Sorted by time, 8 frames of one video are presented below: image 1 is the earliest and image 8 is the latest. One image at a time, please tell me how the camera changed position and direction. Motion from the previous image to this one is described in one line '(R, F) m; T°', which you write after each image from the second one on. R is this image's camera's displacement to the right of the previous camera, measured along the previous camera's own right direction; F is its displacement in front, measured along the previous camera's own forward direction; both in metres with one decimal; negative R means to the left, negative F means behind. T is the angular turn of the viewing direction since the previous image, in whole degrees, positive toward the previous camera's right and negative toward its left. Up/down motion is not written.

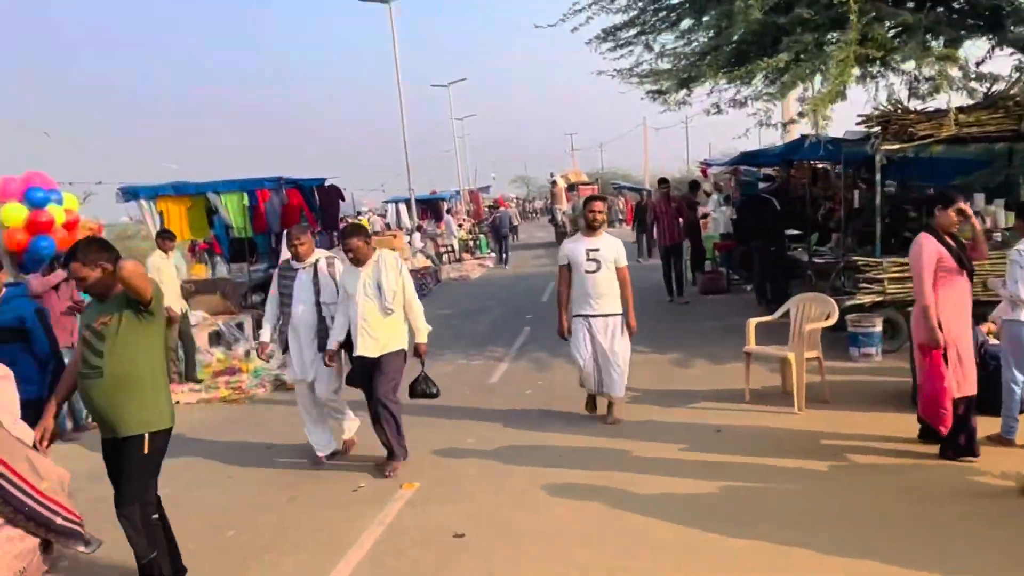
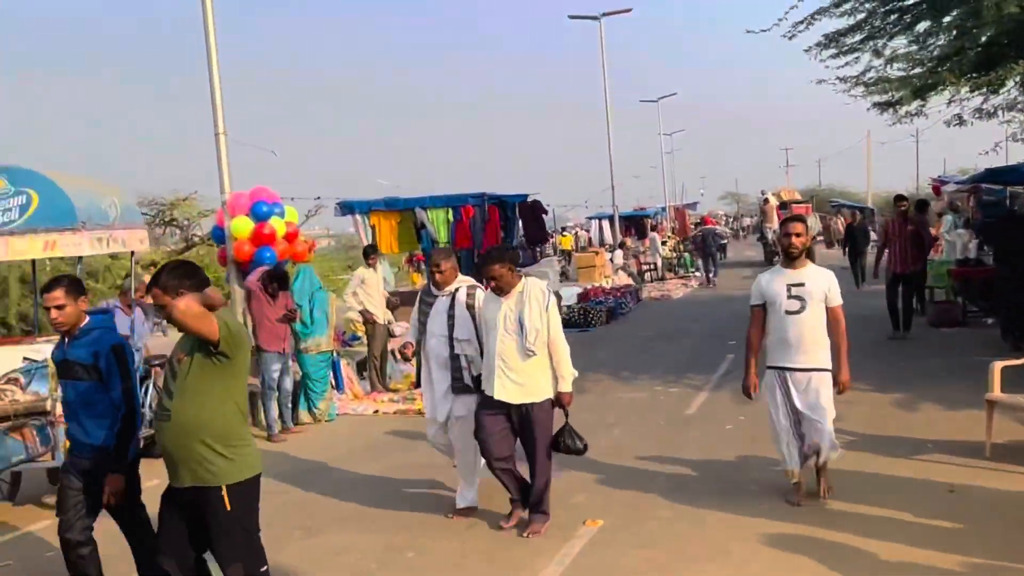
(0.0, +0.3) m; -14°
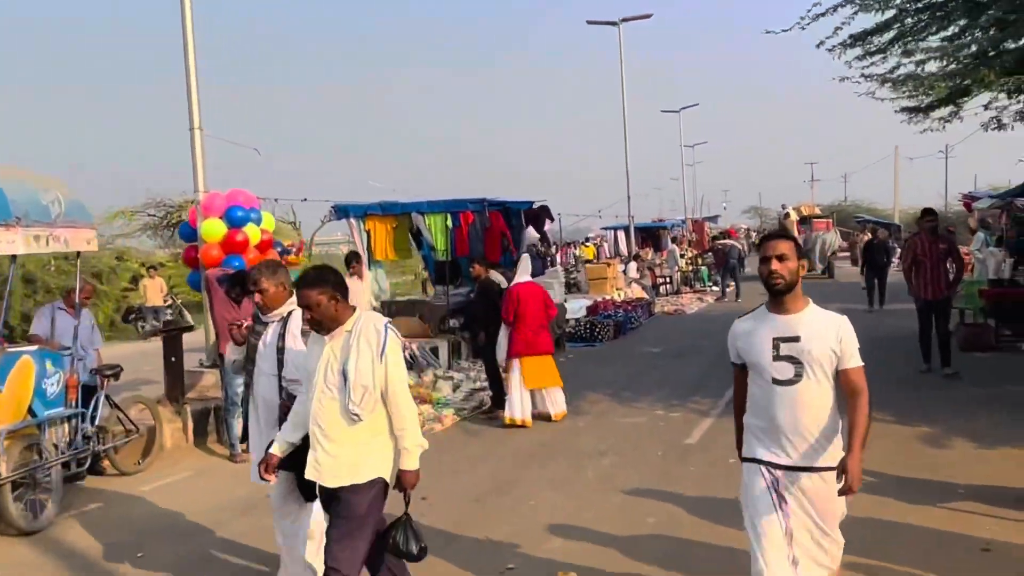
(+0.3, +0.8) m; -1°
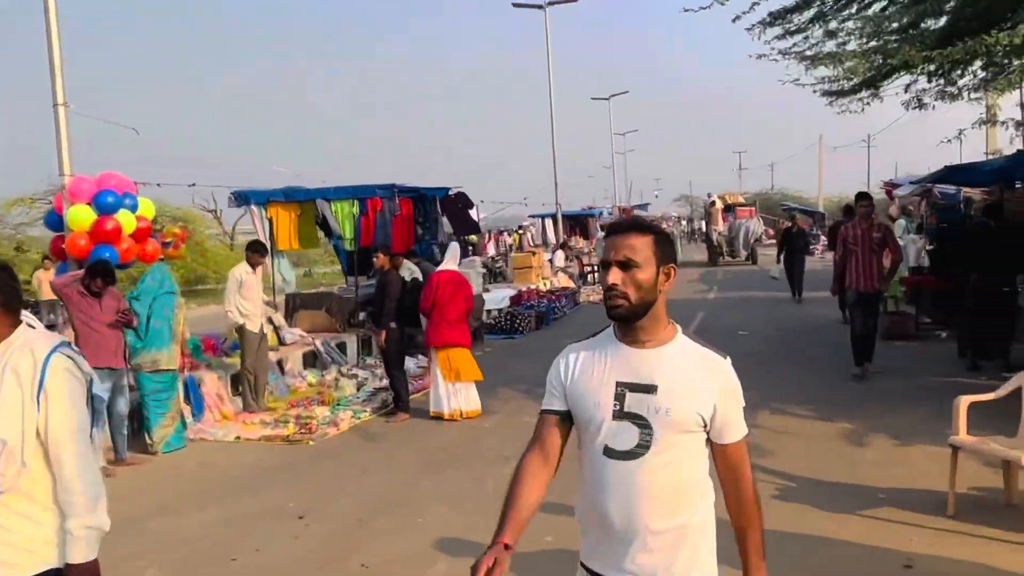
(+0.3, +0.6) m; +4°
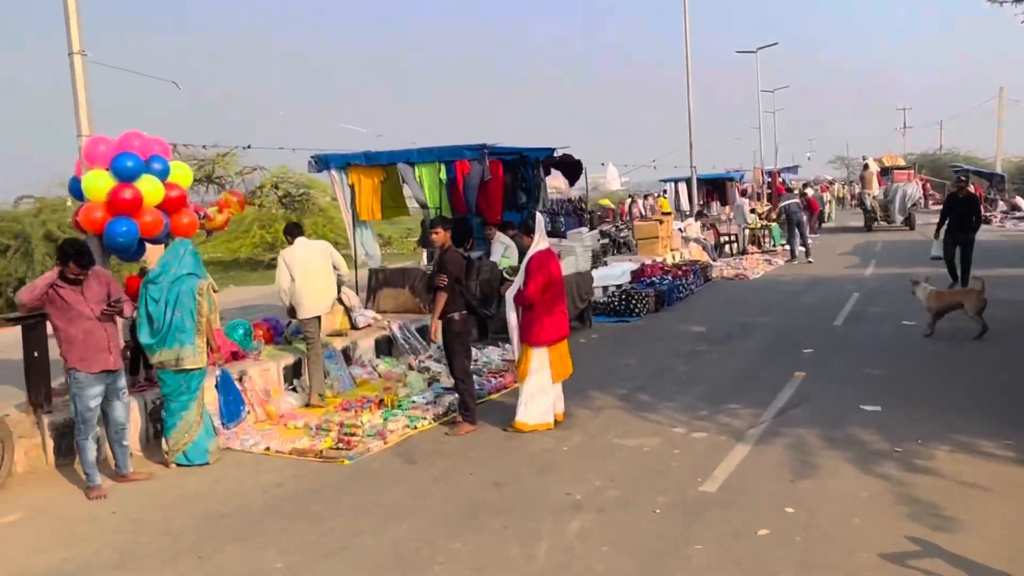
(+0.4, +1.8) m; -9°
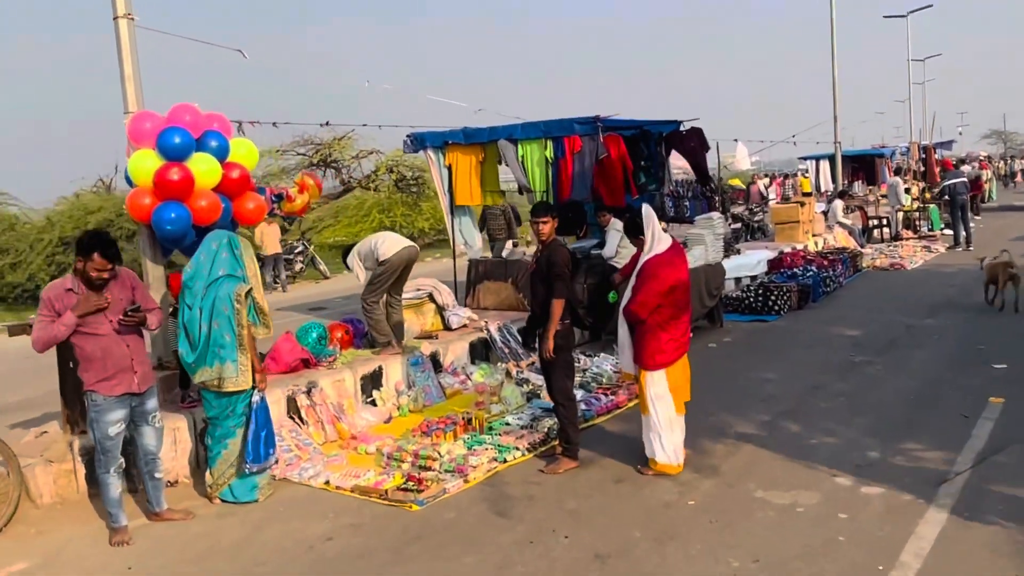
(+0.1, +1.4) m; -8°
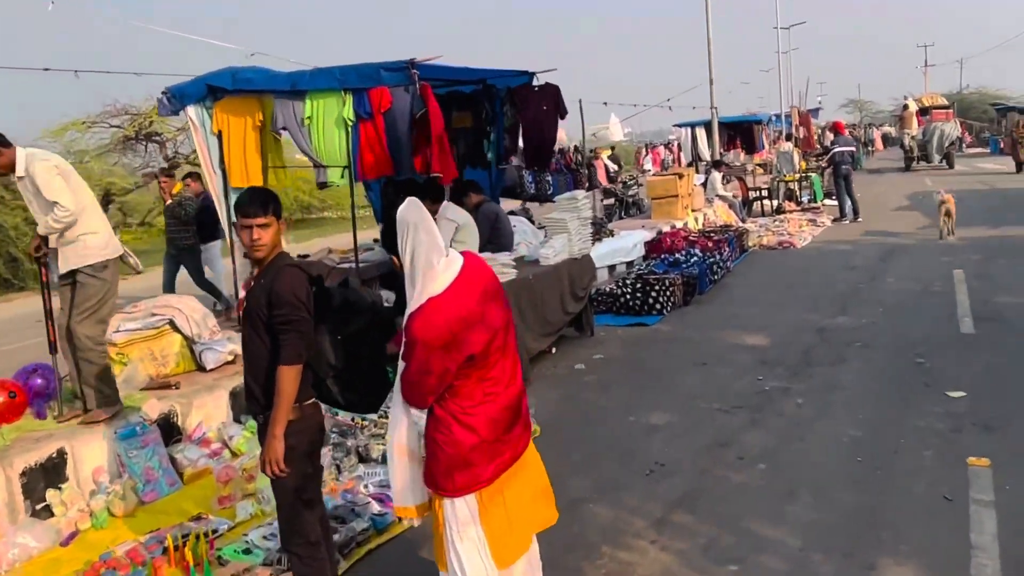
(+0.7, +2.5) m; +8°
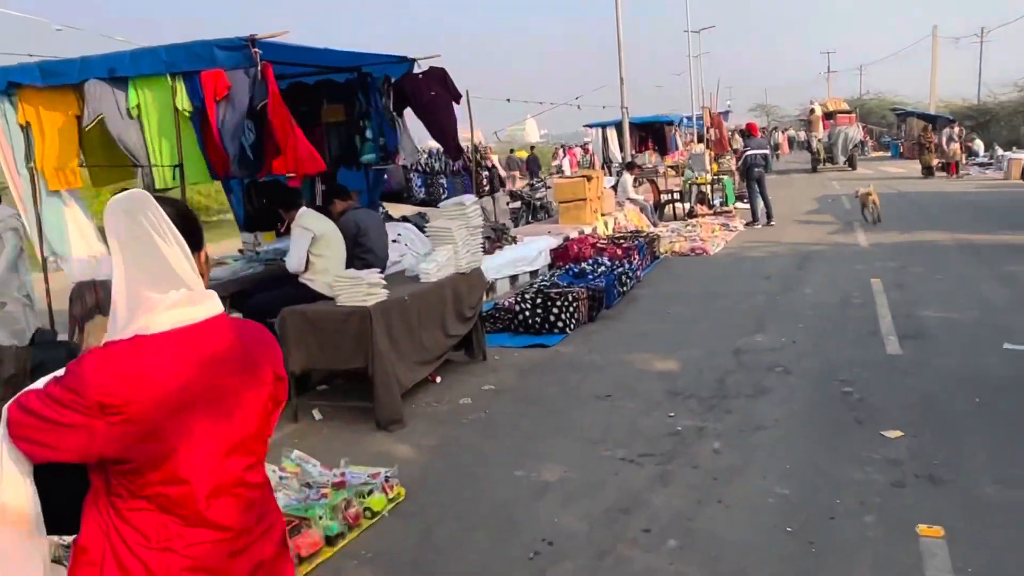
(+0.3, +1.0) m; +5°
